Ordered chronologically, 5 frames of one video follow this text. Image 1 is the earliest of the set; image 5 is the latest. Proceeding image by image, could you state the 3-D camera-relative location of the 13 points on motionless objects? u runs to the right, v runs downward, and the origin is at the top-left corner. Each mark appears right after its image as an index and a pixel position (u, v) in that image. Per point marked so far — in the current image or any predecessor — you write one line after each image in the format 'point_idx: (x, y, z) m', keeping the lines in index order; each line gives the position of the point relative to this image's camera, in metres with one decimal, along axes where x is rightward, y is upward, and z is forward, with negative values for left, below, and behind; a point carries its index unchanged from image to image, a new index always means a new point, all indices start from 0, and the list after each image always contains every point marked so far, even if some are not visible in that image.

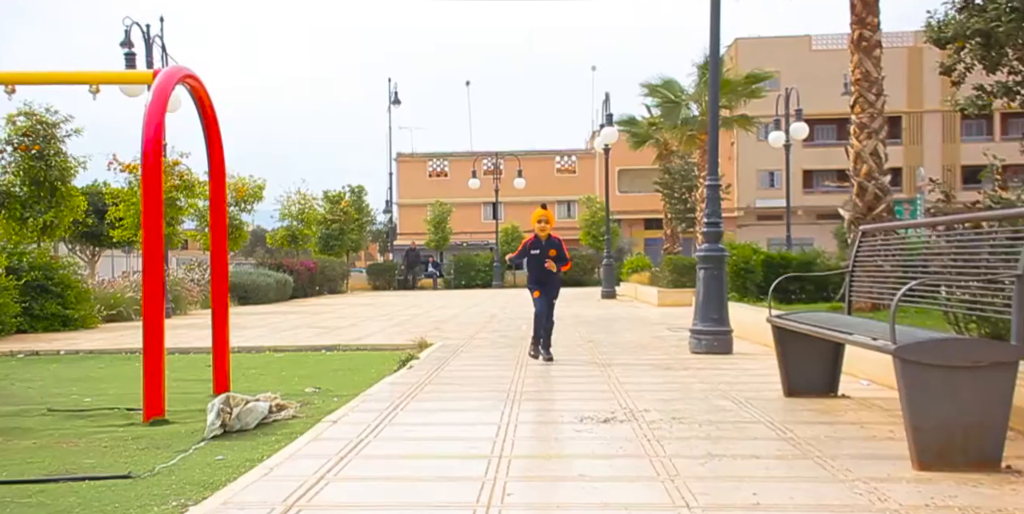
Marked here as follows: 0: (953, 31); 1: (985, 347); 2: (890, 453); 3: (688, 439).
0: (+3.7, +1.9, +8.2) m
1: (+2.0, -0.4, +4.1) m
2: (+1.9, -0.9, +4.8) m
3: (+0.9, -1.0, +5.2) m
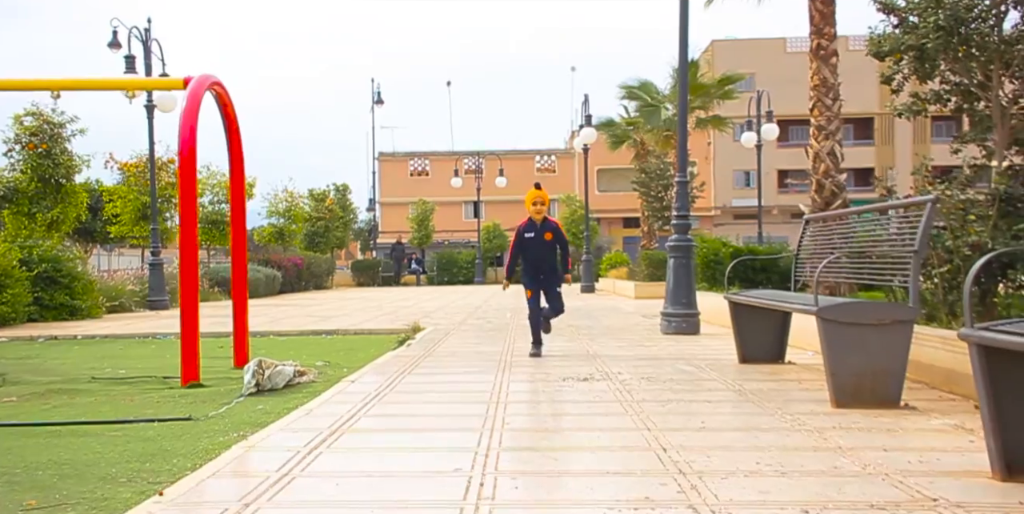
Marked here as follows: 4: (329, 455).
0: (+3.6, +2.0, +9.3) m
1: (+2.0, -0.3, +5.1) m
2: (+1.8, -0.8, +5.8) m
3: (+0.9, -0.9, +6.2) m
4: (-0.8, -0.9, +4.3) m
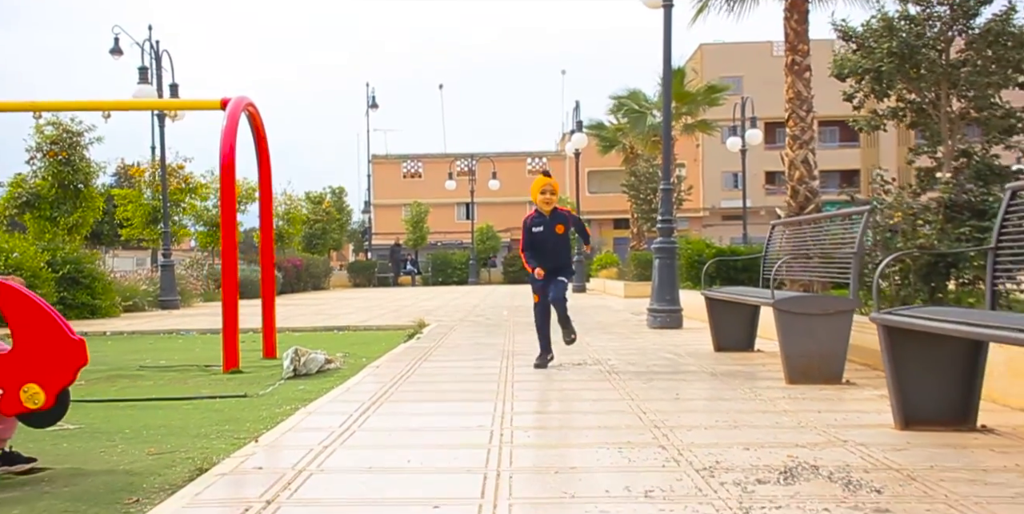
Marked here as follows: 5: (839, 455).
0: (+3.6, +2.0, +10.4) m
1: (+2.0, -0.3, +6.1) m
2: (+1.9, -0.8, +6.8) m
3: (+0.9, -0.9, +7.2) m
4: (-0.7, -0.9, +5.3) m
5: (+1.3, -0.8, +3.9) m
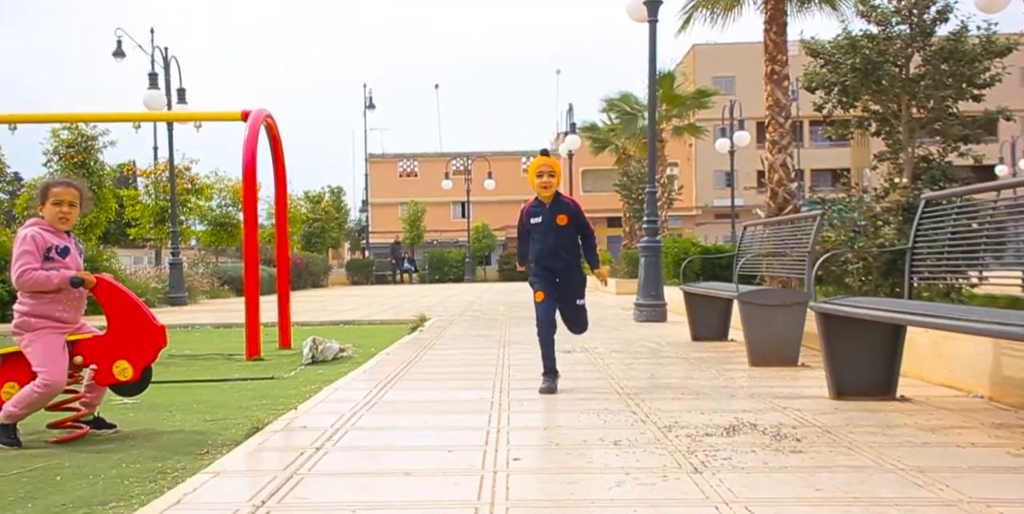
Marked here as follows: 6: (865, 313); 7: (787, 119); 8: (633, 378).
0: (+3.6, +2.0, +11.3) m
1: (+2.0, -0.3, +7.0) m
2: (+1.8, -0.8, +7.7) m
3: (+0.9, -0.9, +8.1) m
4: (-0.8, -0.9, +6.2) m
5: (+1.3, -0.8, +4.8) m
6: (+1.8, -0.3, +5.0) m
7: (+4.2, +2.1, +14.9) m
8: (+0.8, -0.8, +6.7) m
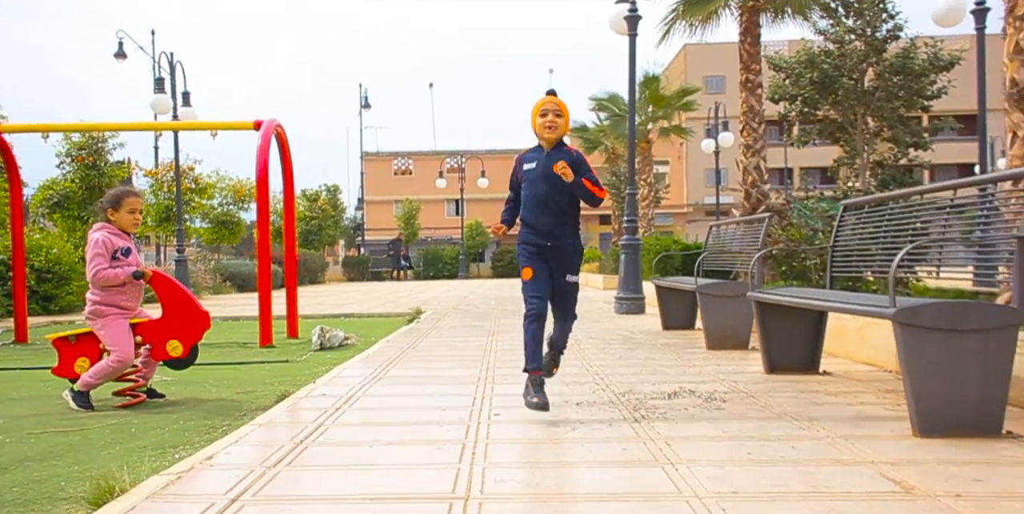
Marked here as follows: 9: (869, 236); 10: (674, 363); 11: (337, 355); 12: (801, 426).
0: (+3.4, +2.1, +12.3) m
1: (+1.9, -0.2, +8.0) m
2: (+1.7, -0.8, +8.7) m
3: (+0.8, -0.8, +9.1) m
4: (-0.9, -0.8, +7.2) m
5: (+1.2, -0.8, +5.8) m
6: (+1.7, -0.3, +6.0) m
7: (+4.1, +2.2, +15.9) m
8: (+0.7, -0.8, +7.7) m
9: (+2.5, +0.2, +7.0) m
10: (+1.2, -0.8, +7.3) m
11: (-1.6, -0.9, +9.0) m
12: (+1.3, -0.8, +4.3) m
